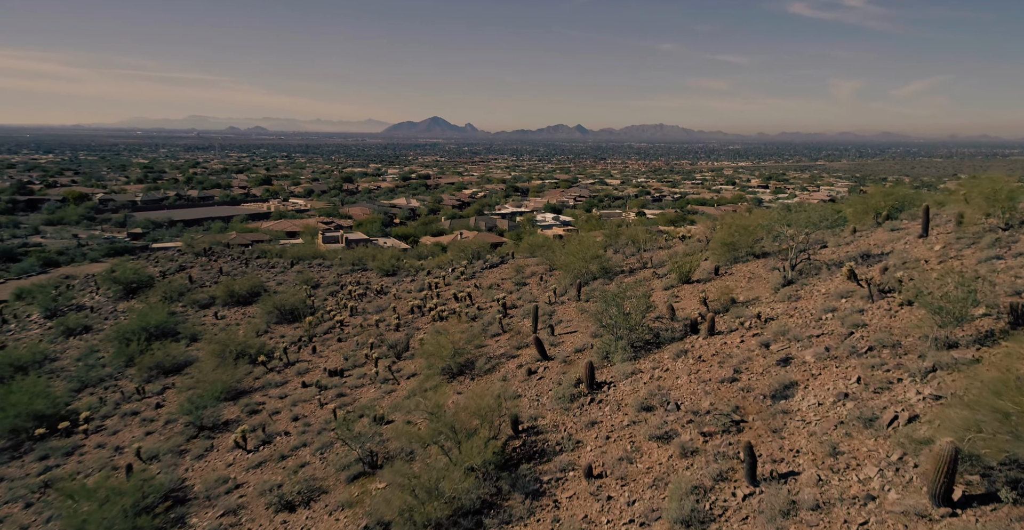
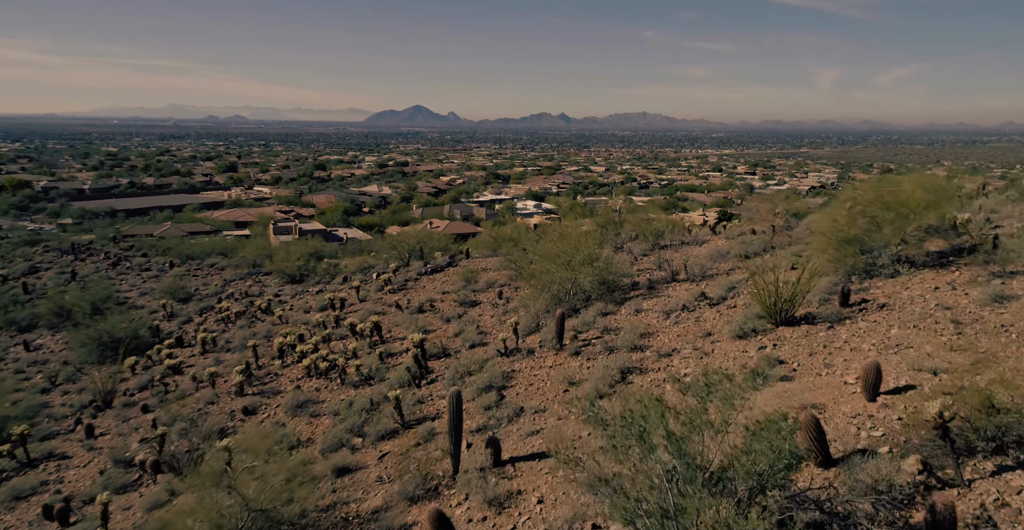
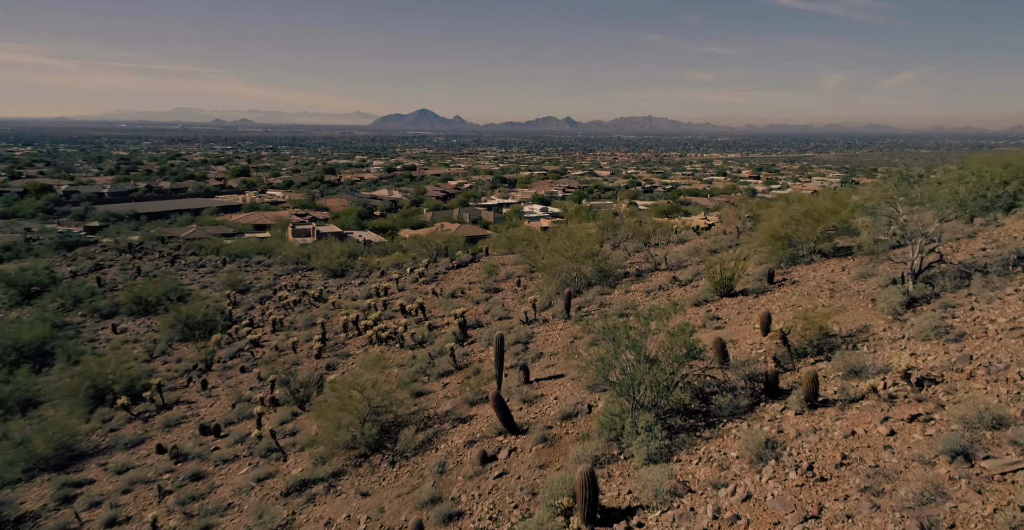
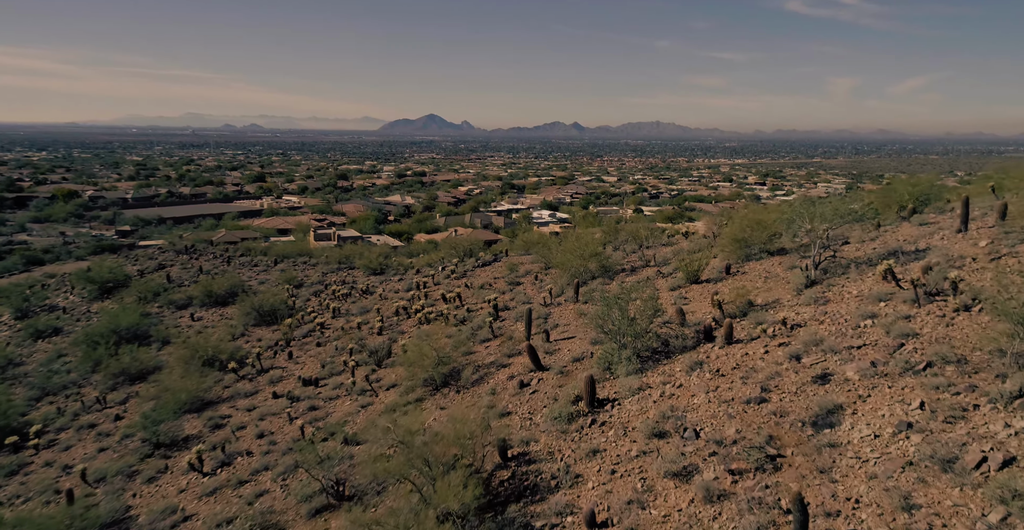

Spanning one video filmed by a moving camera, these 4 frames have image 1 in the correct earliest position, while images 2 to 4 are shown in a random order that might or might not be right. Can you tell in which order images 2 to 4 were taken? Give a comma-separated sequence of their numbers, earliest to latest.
4, 3, 2
